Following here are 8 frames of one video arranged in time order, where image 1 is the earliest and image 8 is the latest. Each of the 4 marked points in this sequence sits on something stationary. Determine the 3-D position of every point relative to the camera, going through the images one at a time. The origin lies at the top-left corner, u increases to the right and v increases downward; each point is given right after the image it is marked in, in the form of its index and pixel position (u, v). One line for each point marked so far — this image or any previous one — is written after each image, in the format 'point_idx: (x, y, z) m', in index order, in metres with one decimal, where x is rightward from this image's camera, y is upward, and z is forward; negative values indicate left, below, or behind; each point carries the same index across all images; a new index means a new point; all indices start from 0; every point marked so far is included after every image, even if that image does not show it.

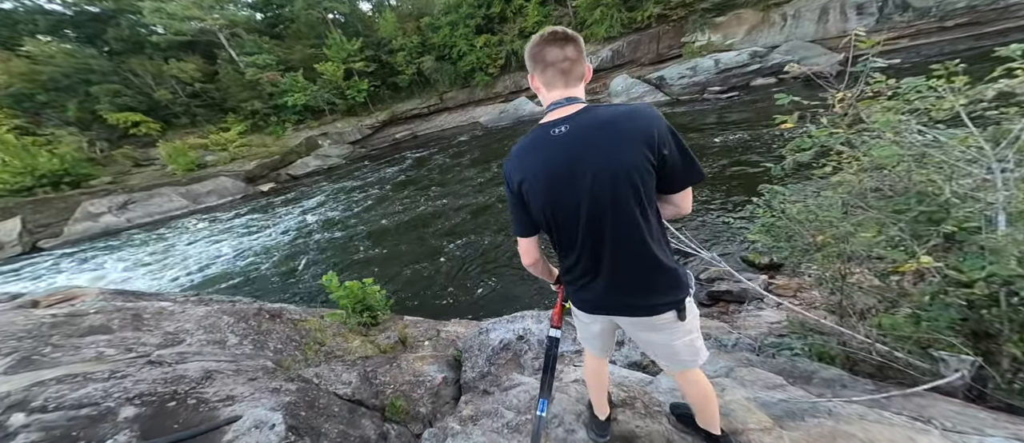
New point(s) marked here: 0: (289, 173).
0: (-8.3, +1.8, +13.1) m
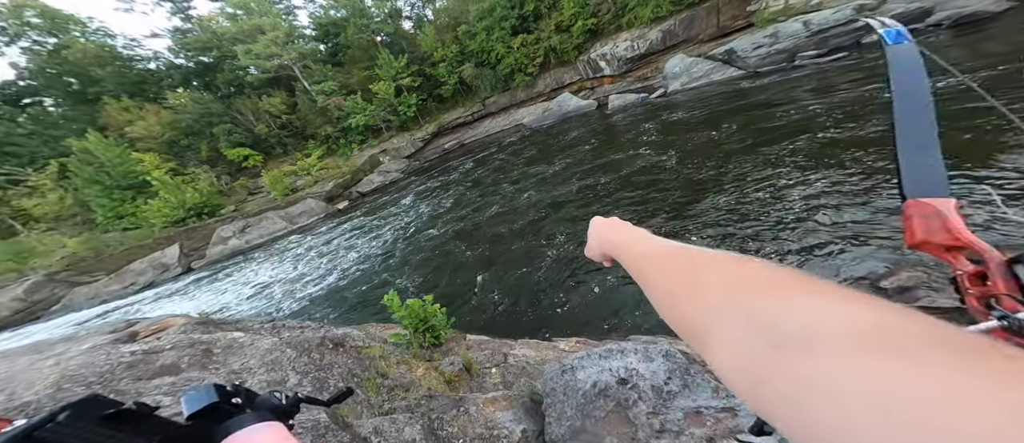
0: (-5.9, +1.3, +13.7) m
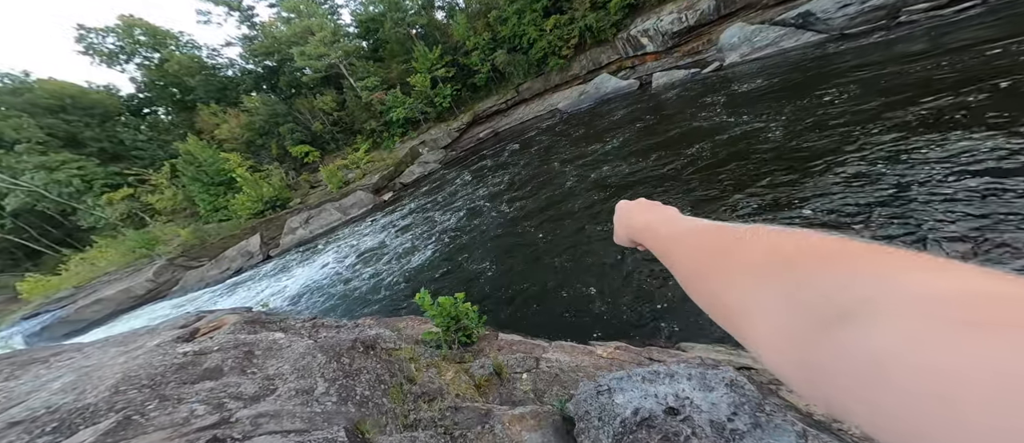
0: (-4.3, +1.6, +14.0) m
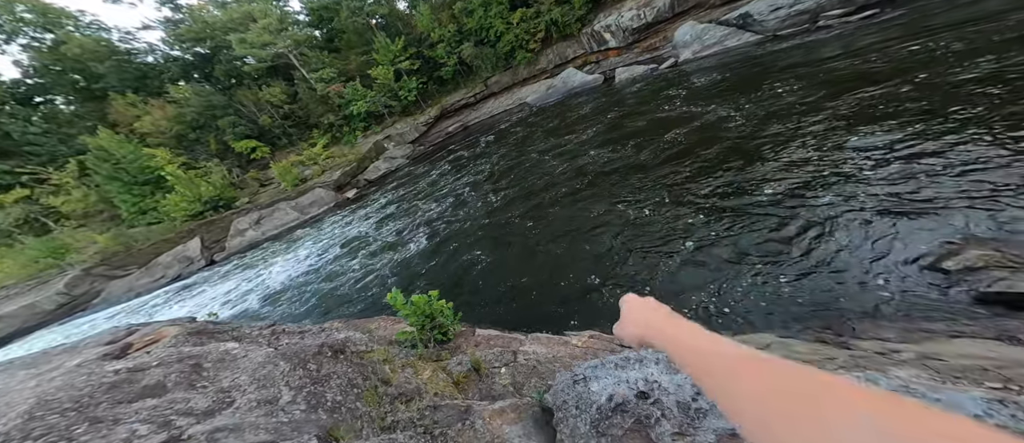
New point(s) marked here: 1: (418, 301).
0: (-5.8, +1.6, +13.5) m
1: (-0.9, -0.8, +3.5) m
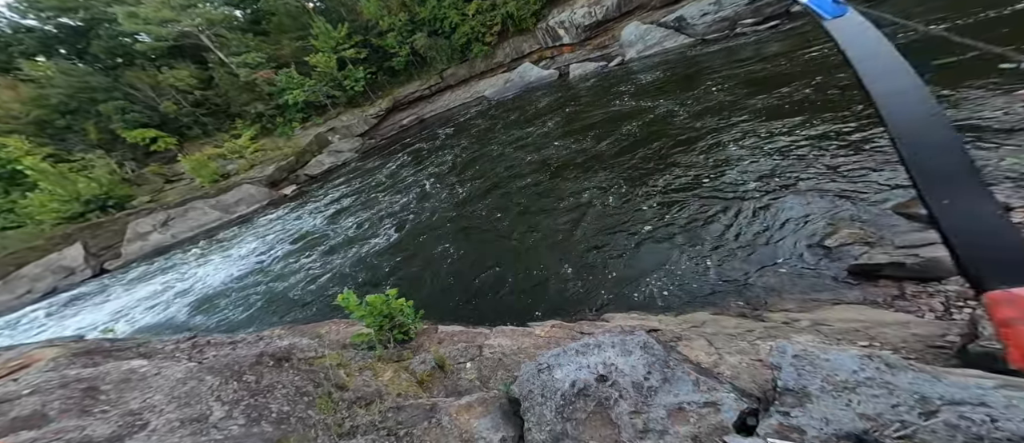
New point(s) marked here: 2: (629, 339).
0: (-7.8, +1.5, +12.3) m
1: (-1.3, -0.7, +3.2) m
2: (+0.9, -0.9, +2.7) m
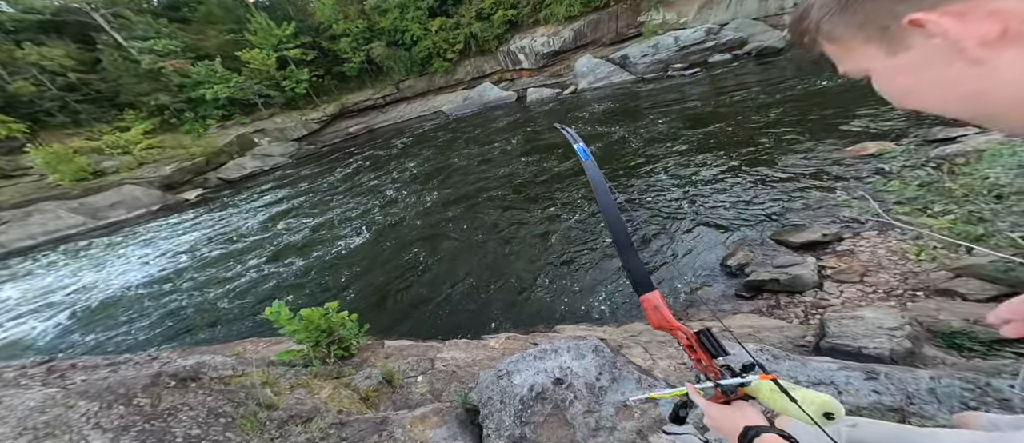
0: (-9.8, +1.0, +10.7) m
1: (-1.7, -0.7, +2.9) m
2: (+0.6, -1.0, +2.8) m
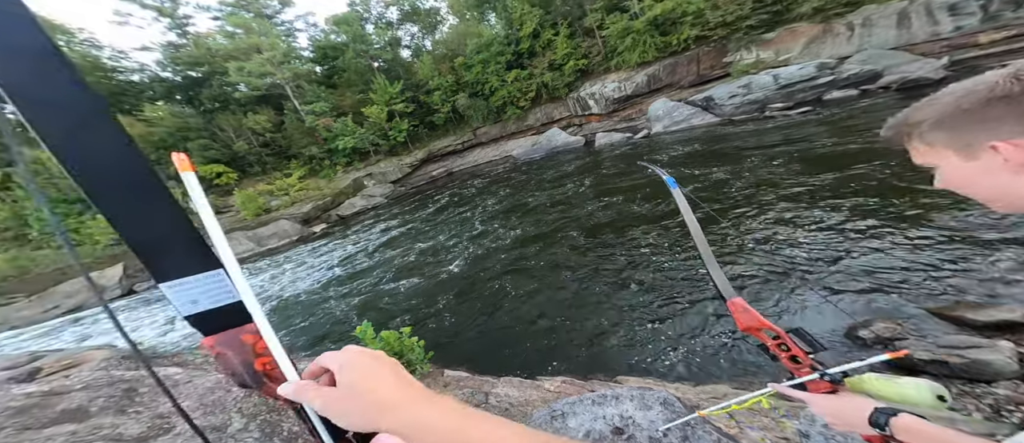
0: (-6.7, +0.3, +13.2) m
1: (-1.1, -1.1, +3.3) m
2: (+1.0, -1.3, +2.6) m
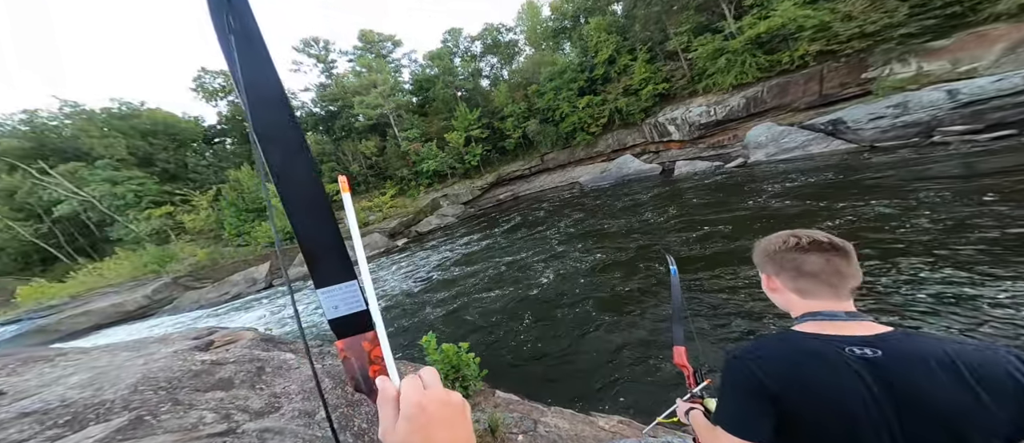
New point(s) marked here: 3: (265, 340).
0: (-3.5, -0.2, +14.5) m
1: (-0.6, -1.3, +3.6) m
2: (+1.3, -1.5, +2.3) m
3: (-3.2, -1.6, +4.5) m
